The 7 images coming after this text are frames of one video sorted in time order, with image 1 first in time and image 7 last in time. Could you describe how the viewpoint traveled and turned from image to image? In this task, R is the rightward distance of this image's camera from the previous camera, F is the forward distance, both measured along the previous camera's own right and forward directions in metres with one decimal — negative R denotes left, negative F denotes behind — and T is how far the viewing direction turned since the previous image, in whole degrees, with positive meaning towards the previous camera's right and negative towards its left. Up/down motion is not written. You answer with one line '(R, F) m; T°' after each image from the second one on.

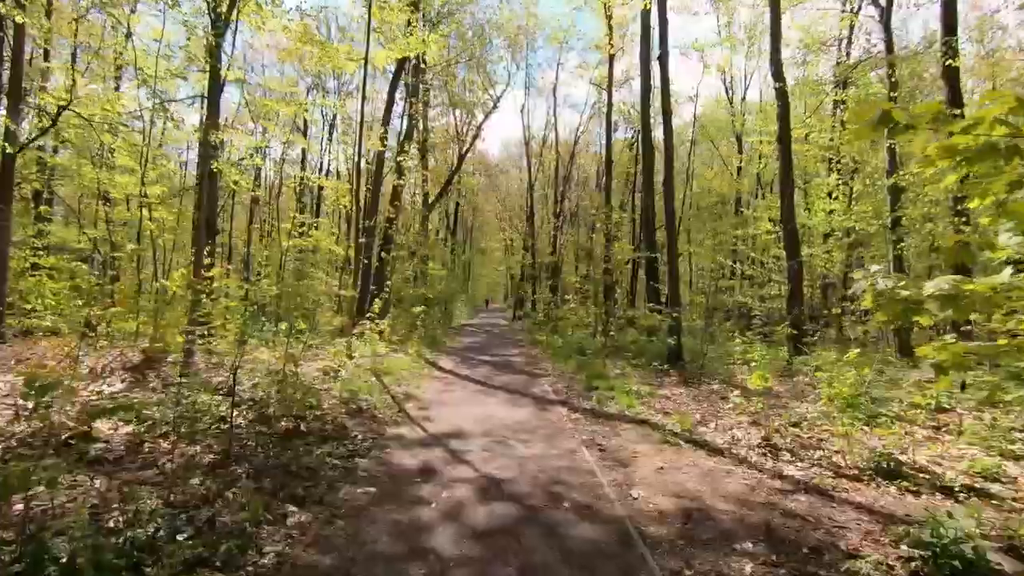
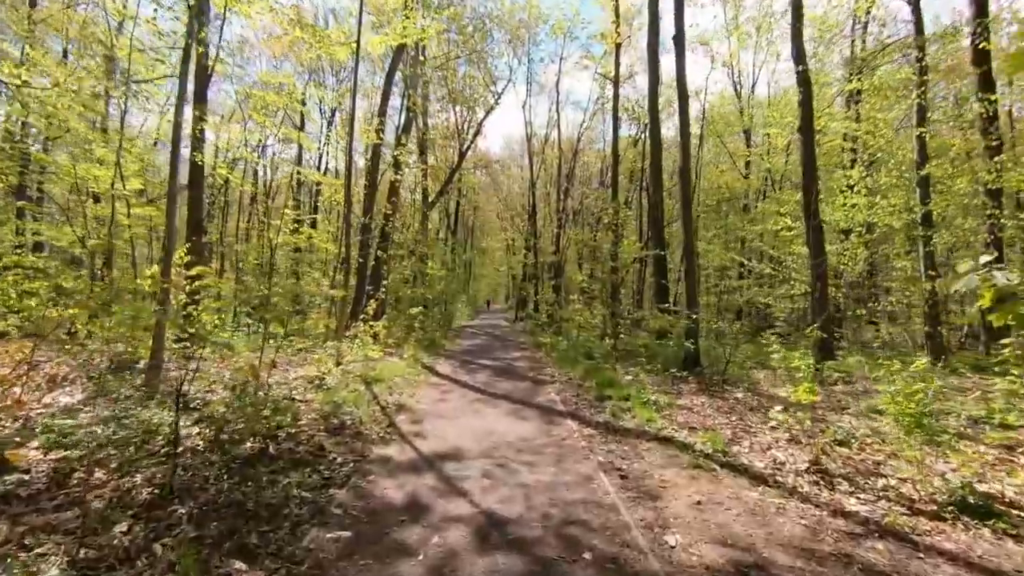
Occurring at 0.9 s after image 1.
(0.0, +0.9) m; 0°
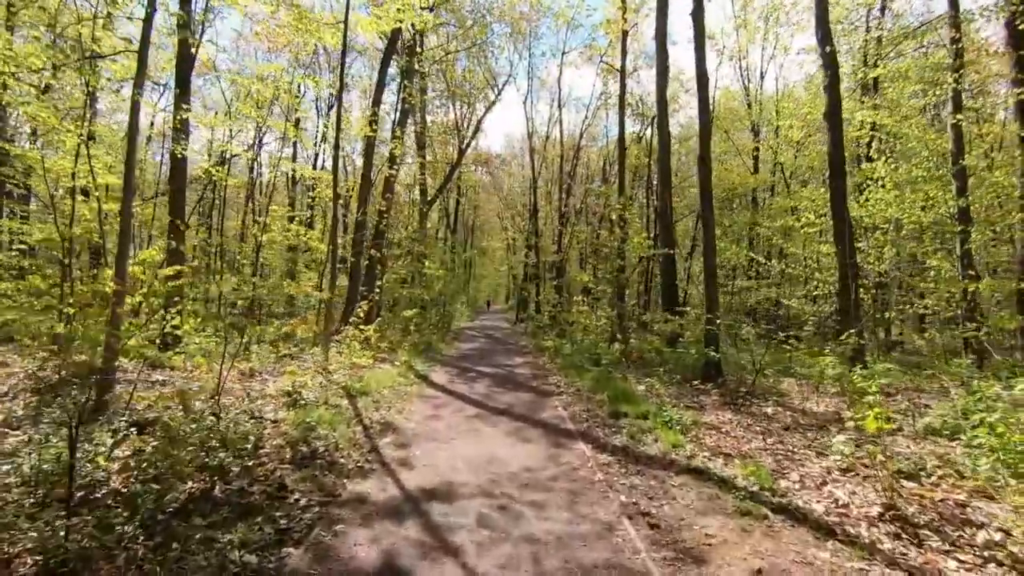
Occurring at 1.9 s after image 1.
(0.0, +1.0) m; 0°
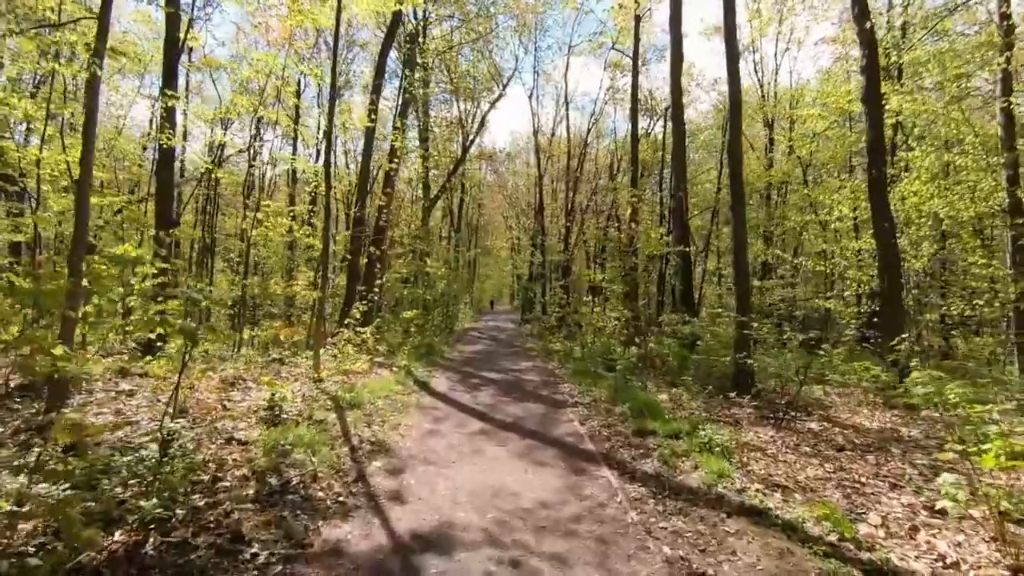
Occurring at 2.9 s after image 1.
(-0.1, +0.9) m; 0°
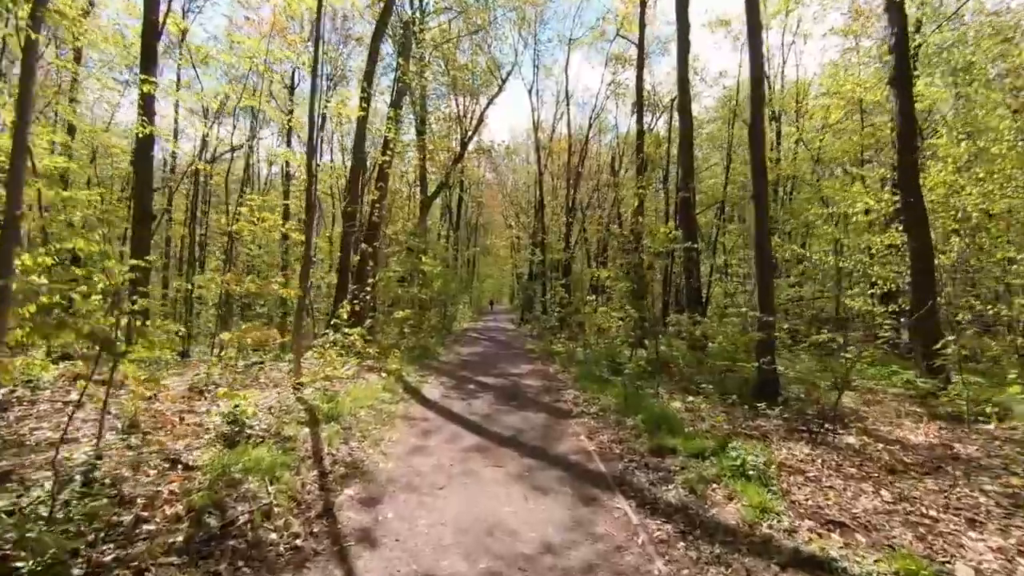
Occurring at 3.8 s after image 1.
(0.0, +0.9) m; 0°
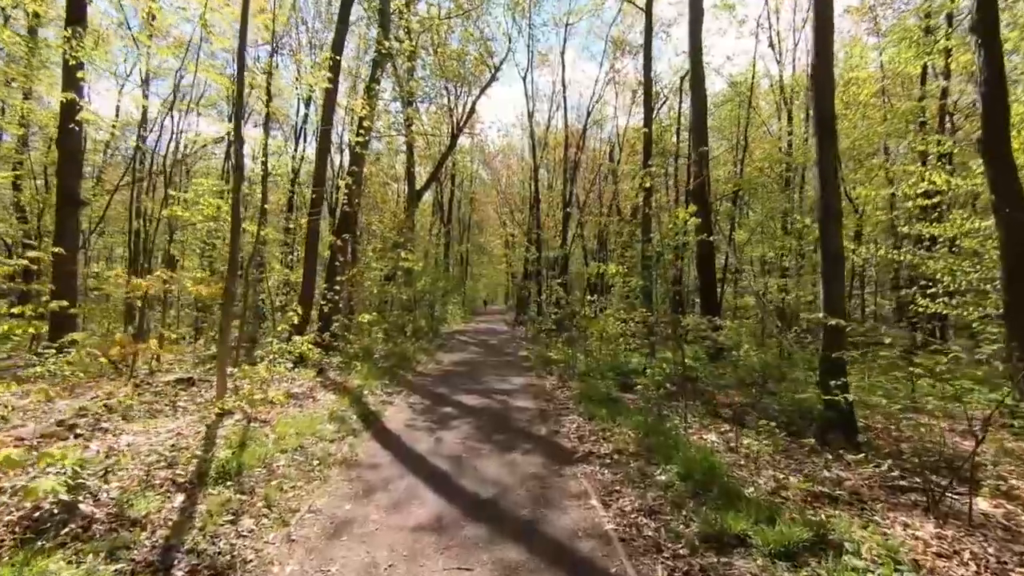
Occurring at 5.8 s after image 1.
(+0.1, +2.0) m; 0°
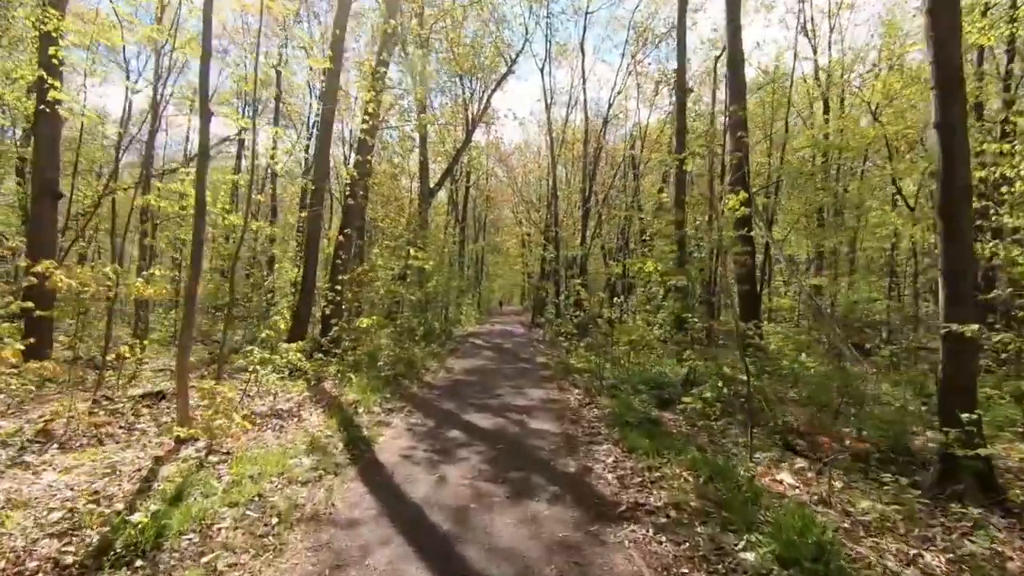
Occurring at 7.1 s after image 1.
(-0.1, +1.3) m; -2°
